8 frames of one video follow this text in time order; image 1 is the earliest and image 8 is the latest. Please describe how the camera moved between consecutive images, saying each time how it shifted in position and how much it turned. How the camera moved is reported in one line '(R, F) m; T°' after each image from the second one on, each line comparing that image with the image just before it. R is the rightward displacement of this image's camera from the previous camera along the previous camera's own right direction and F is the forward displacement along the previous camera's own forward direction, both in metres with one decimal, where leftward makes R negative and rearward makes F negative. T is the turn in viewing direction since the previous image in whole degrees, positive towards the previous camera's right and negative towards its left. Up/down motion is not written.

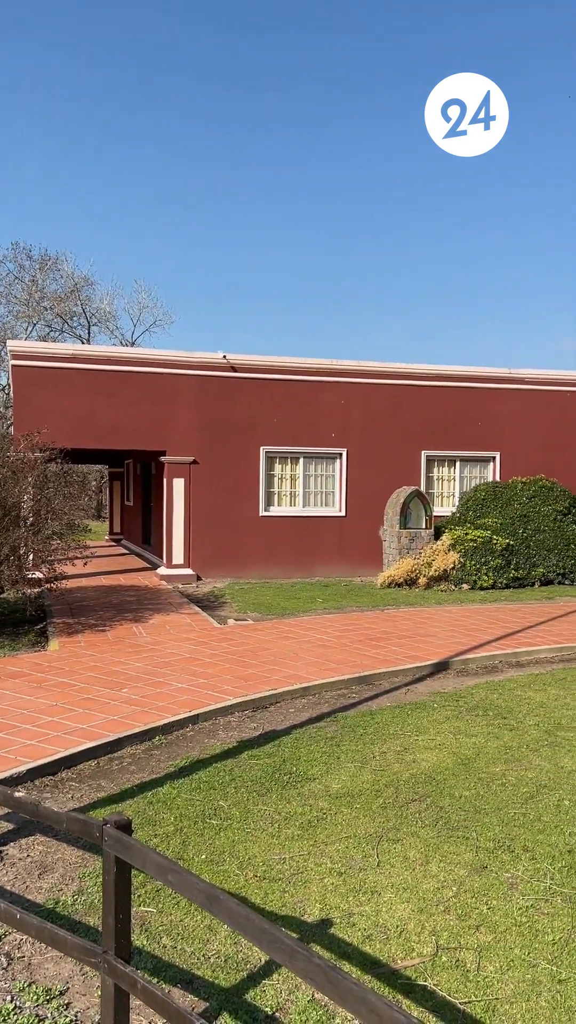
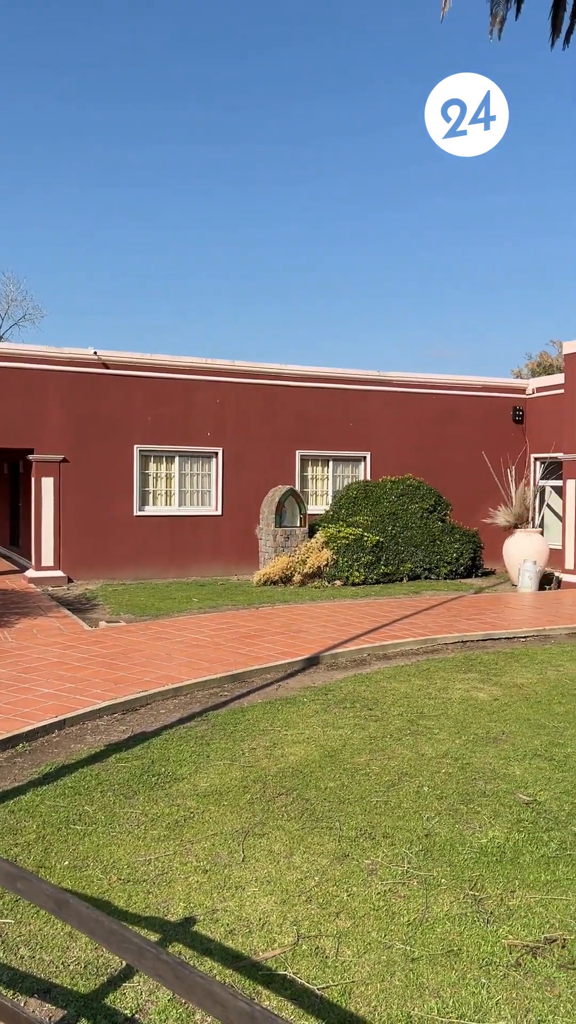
(0.0, 0.0) m; +8°
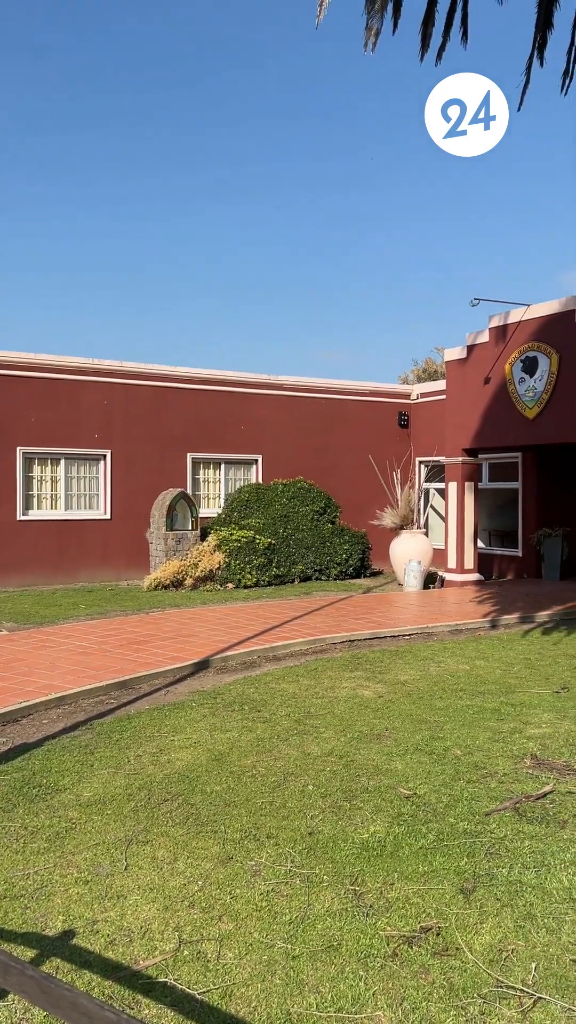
(-3.8, -1.3) m; -19°
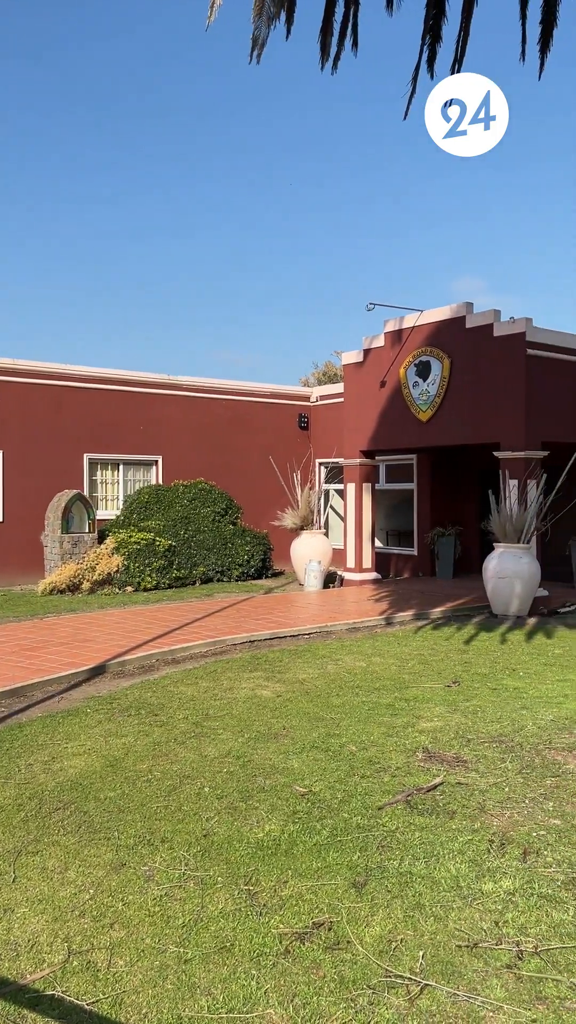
(+0.3, 0.0) m; +7°
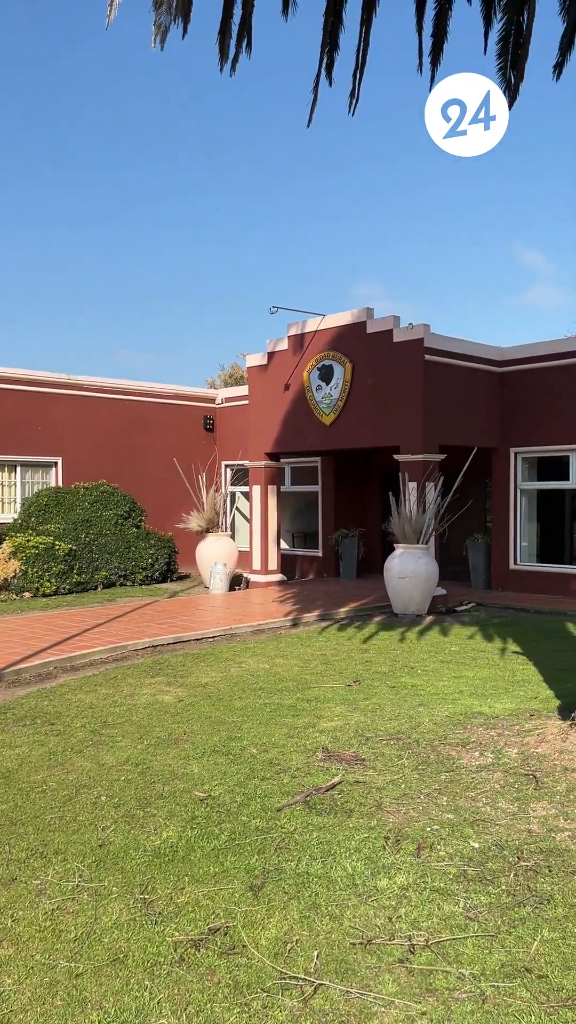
(+0.4, 0.0) m; +6°
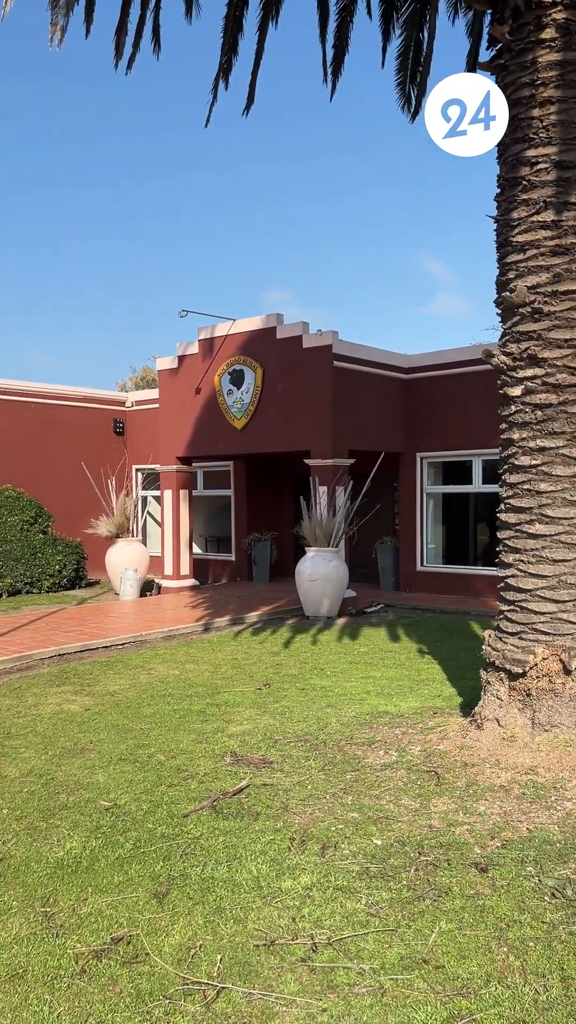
(+0.3, -0.2) m; +6°
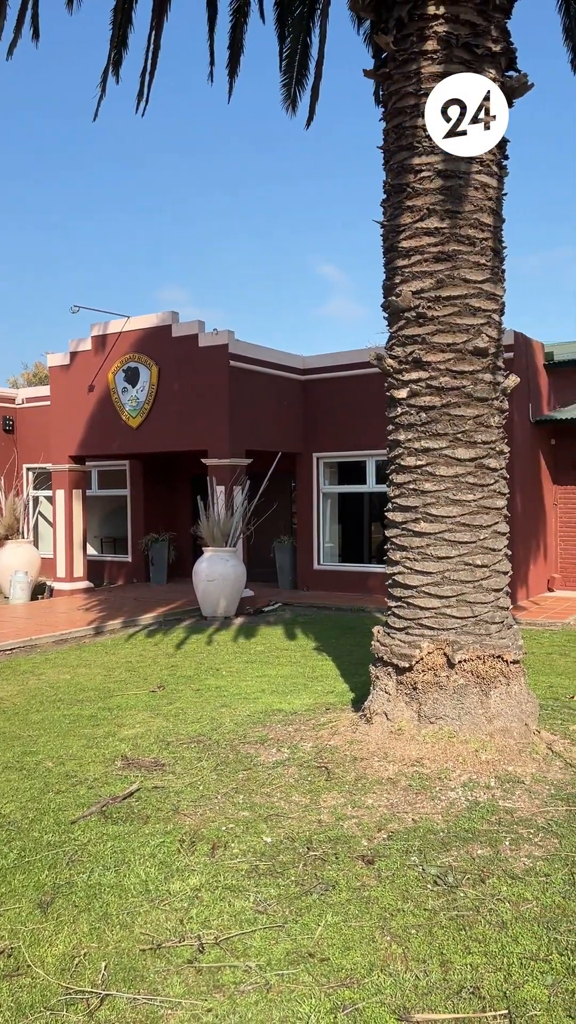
(+0.4, -0.1) m; +7°
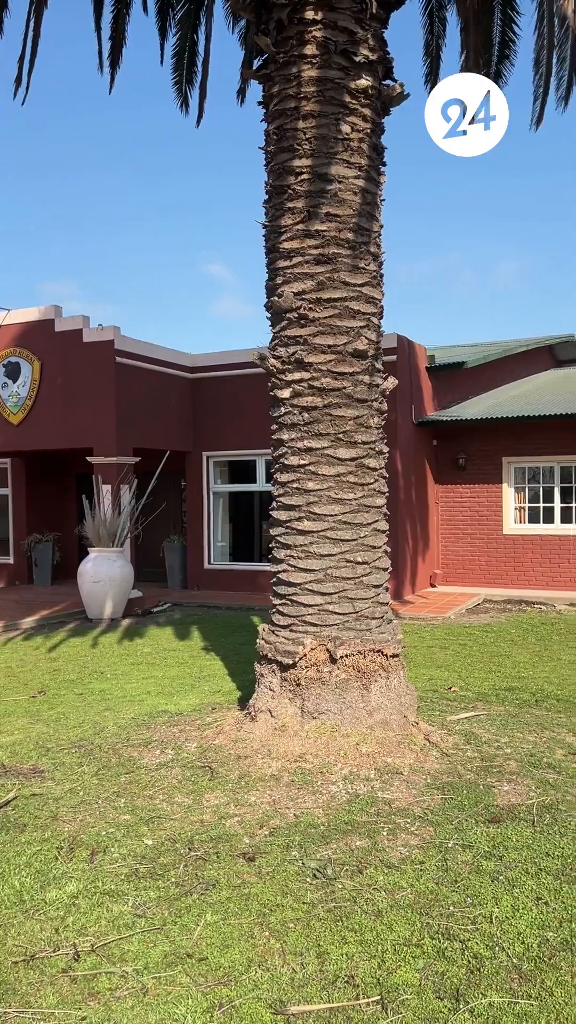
(+0.4, 0.0) m; +7°
